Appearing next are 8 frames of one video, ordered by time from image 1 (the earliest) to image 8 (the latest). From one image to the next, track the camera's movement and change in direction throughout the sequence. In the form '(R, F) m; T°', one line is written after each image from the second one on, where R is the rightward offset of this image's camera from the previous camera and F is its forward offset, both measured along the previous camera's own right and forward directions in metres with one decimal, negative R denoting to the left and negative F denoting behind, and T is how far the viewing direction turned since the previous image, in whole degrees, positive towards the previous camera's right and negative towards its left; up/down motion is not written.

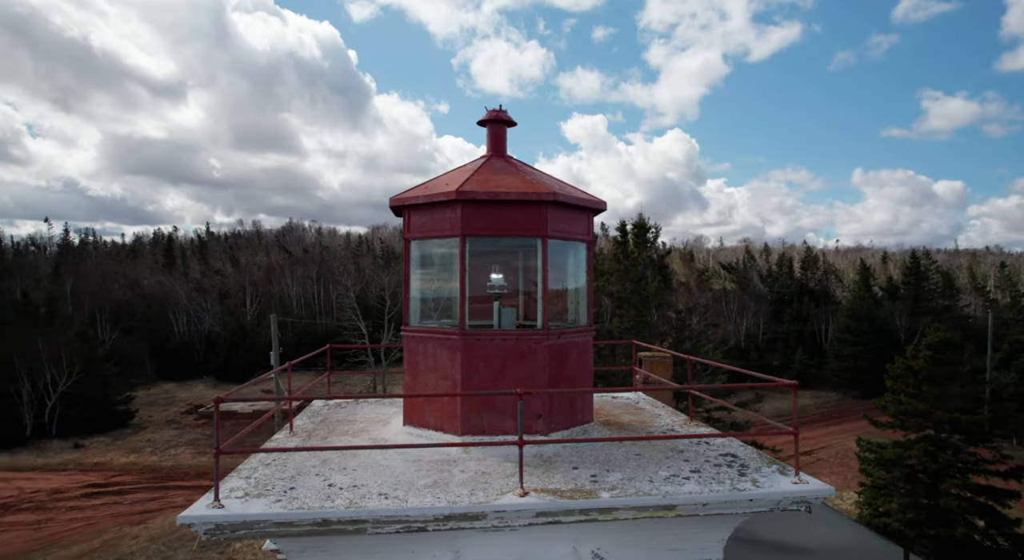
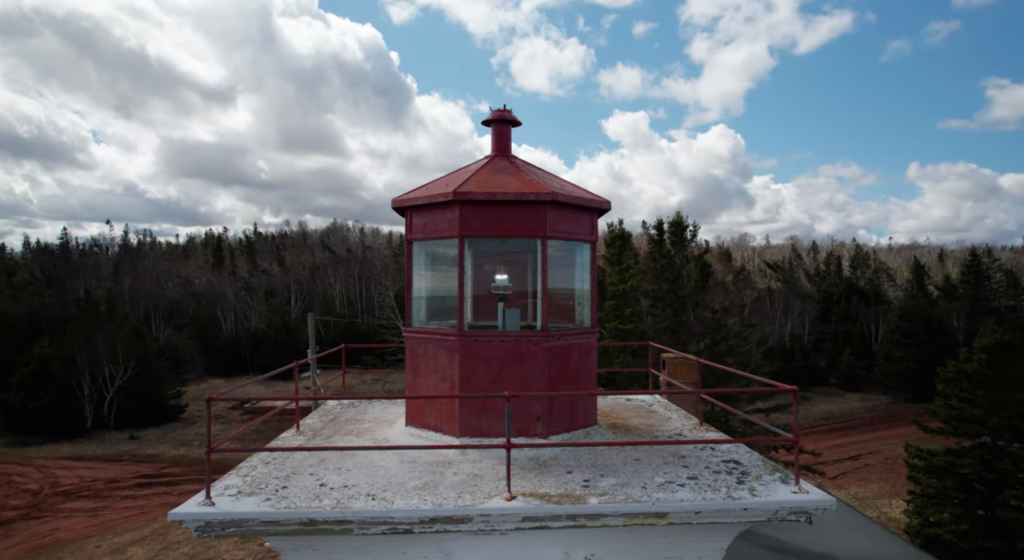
(+0.4, +0.1) m; -4°
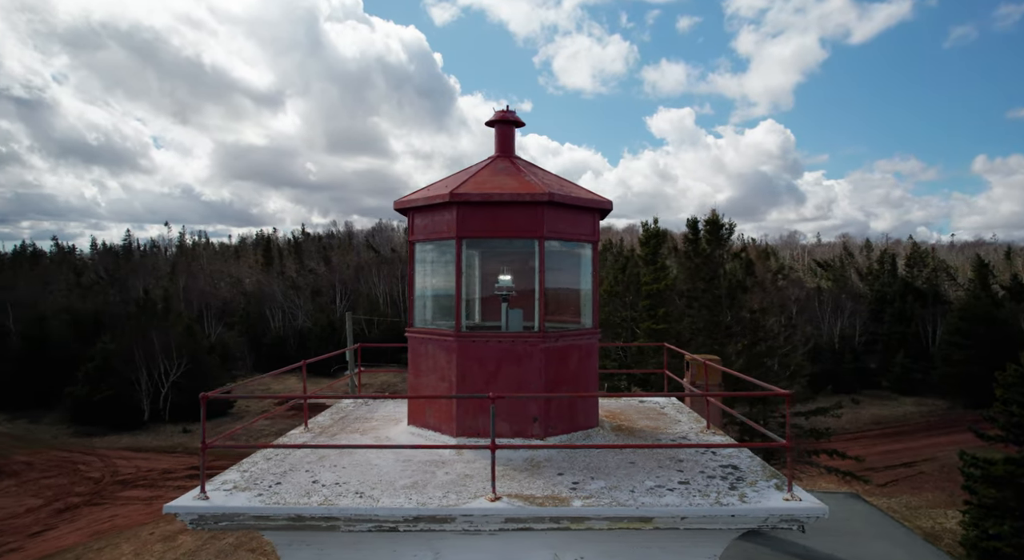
(+0.4, 0.0) m; -4°
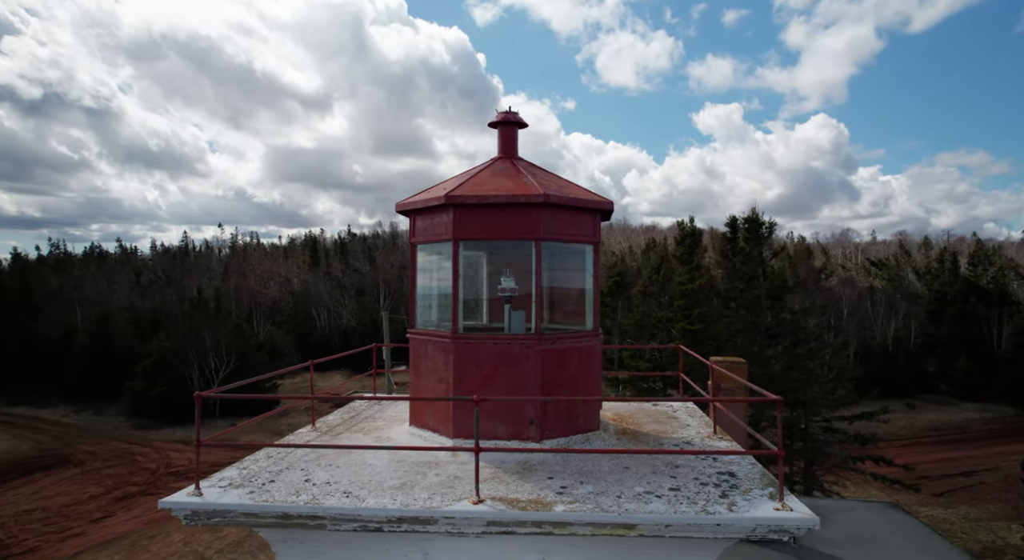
(+0.4, 0.0) m; -4°
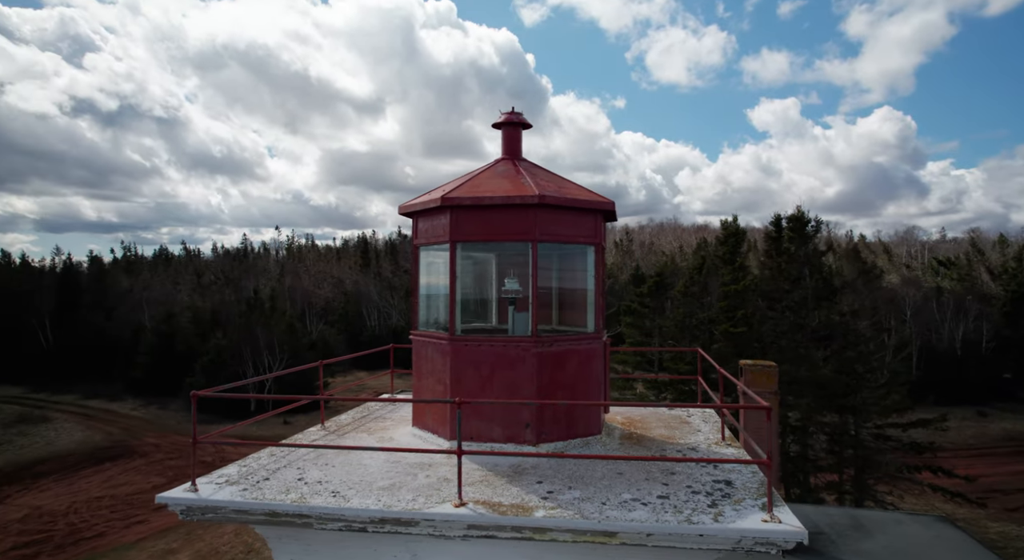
(+0.5, +0.1) m; -4°
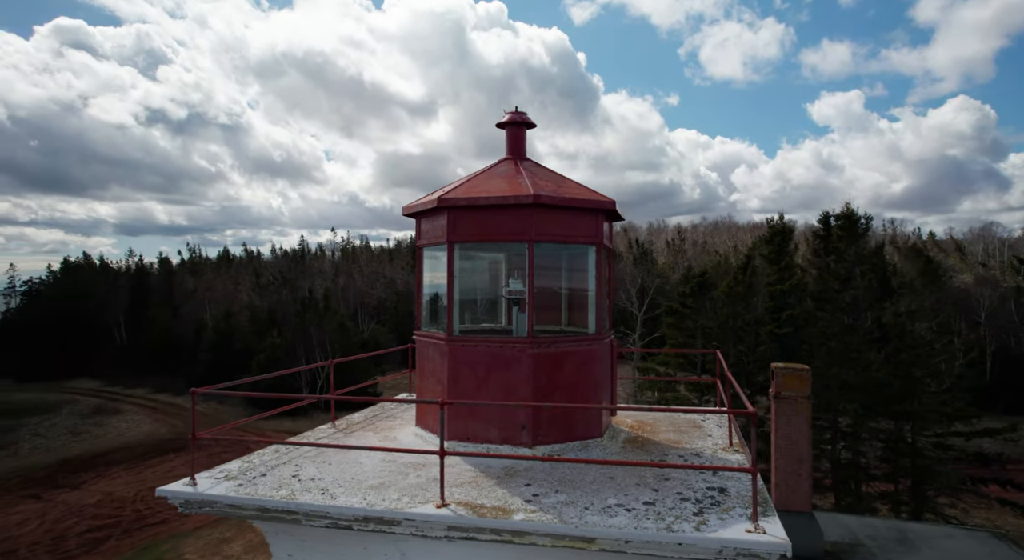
(+0.5, +0.1) m; -5°
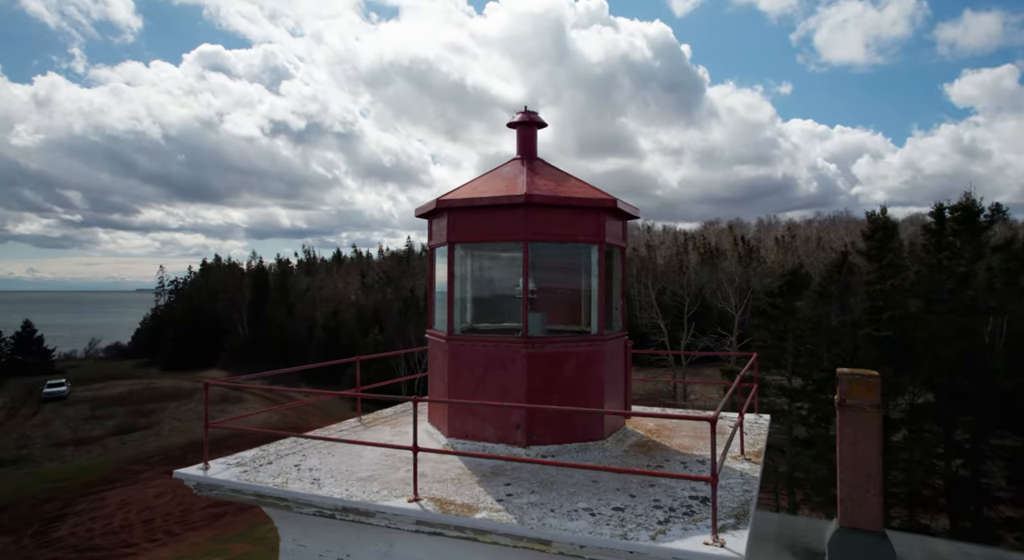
(+0.9, +0.1) m; -9°
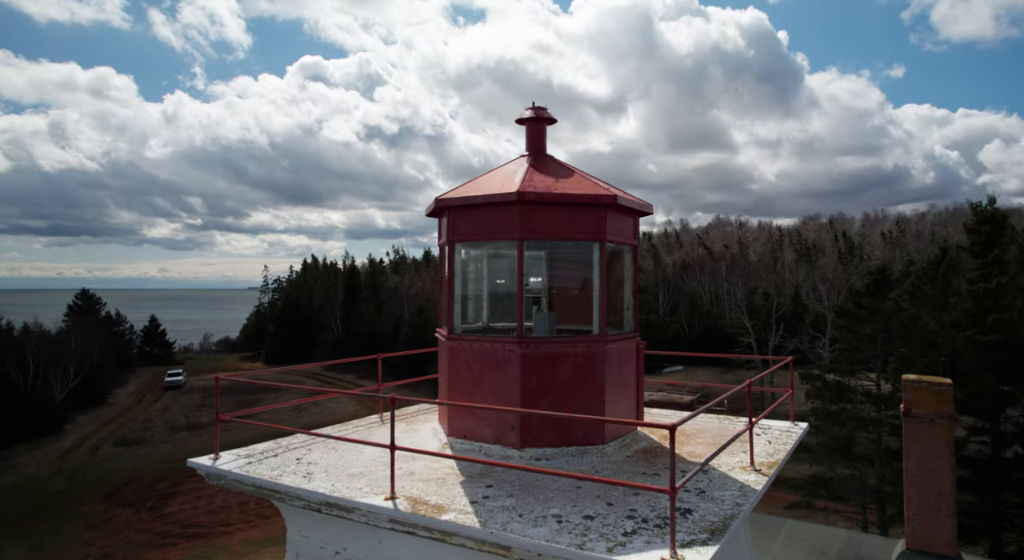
(+0.8, +0.2) m; -8°
